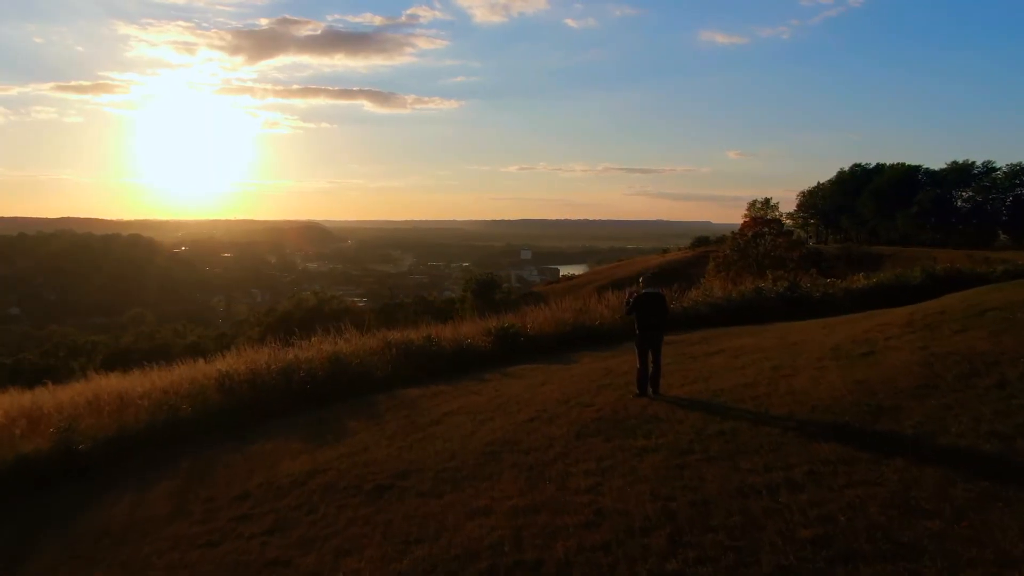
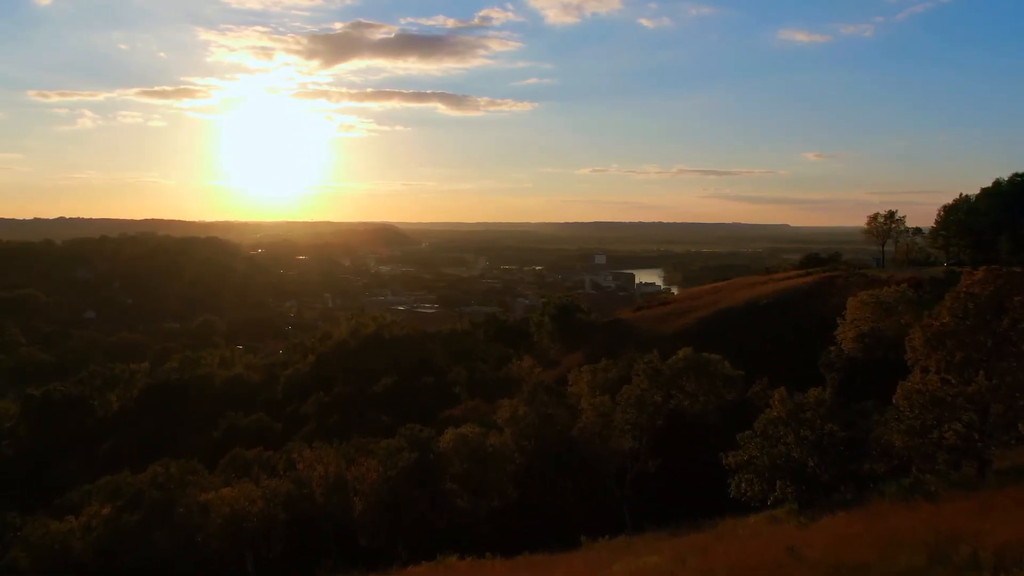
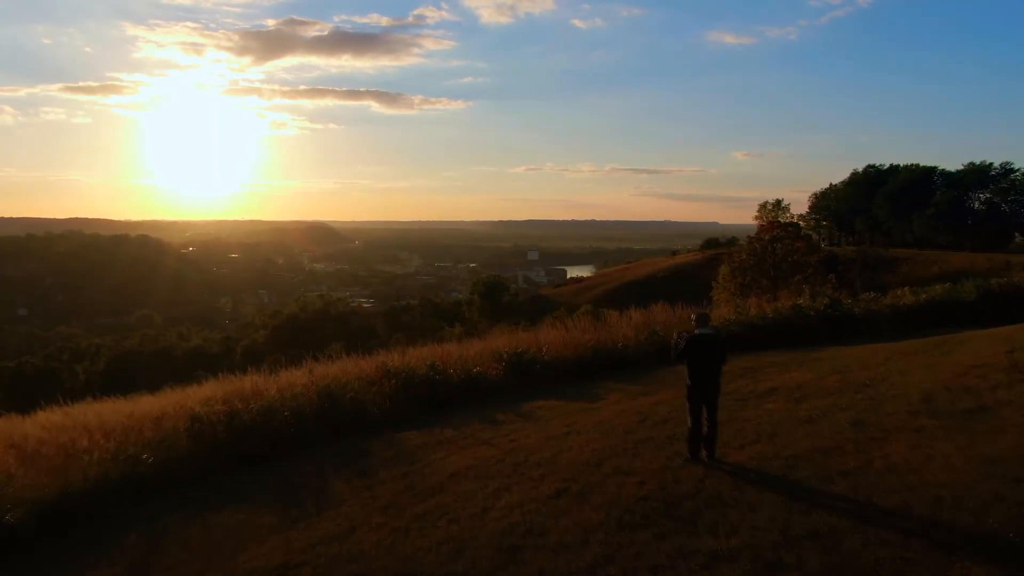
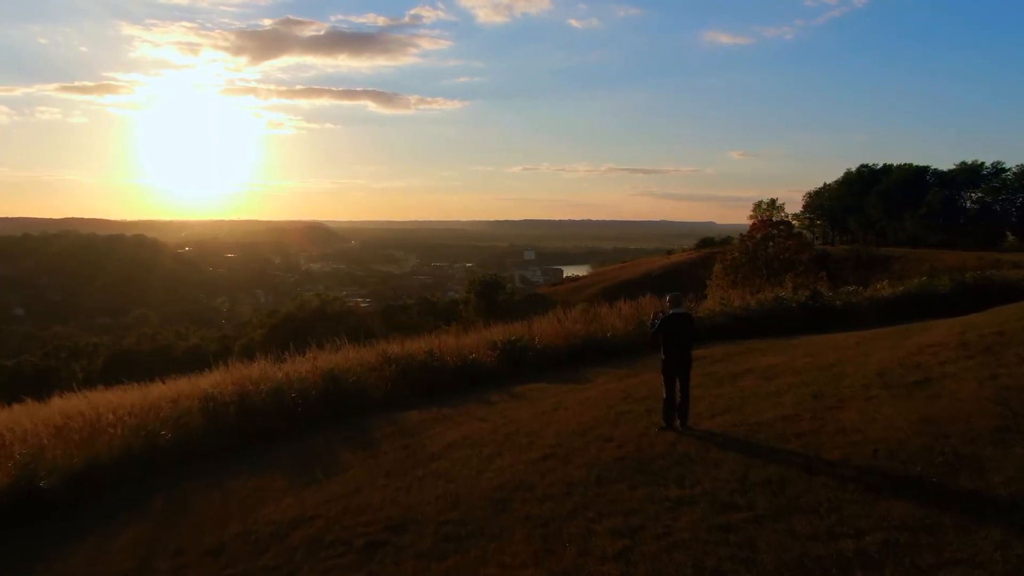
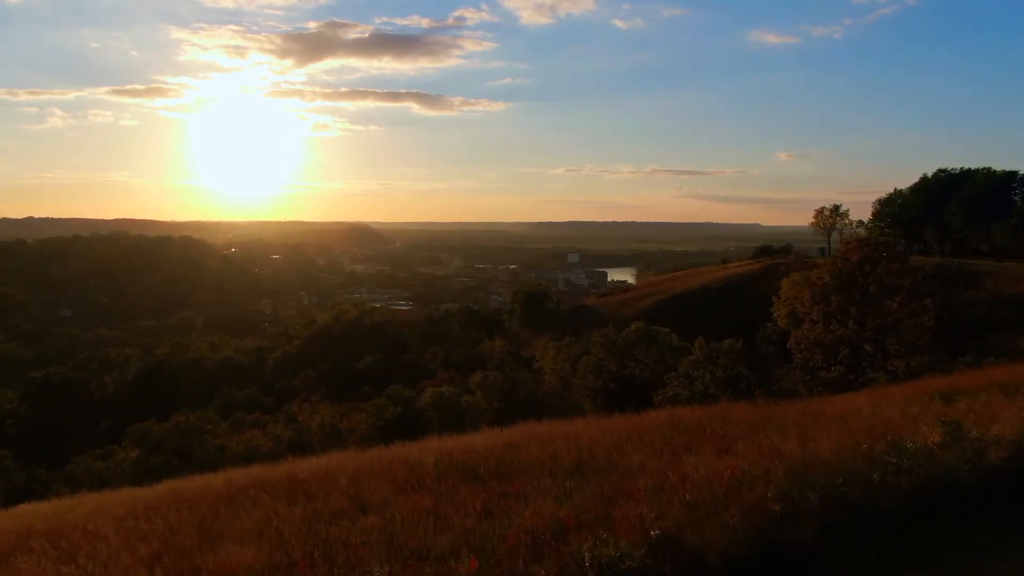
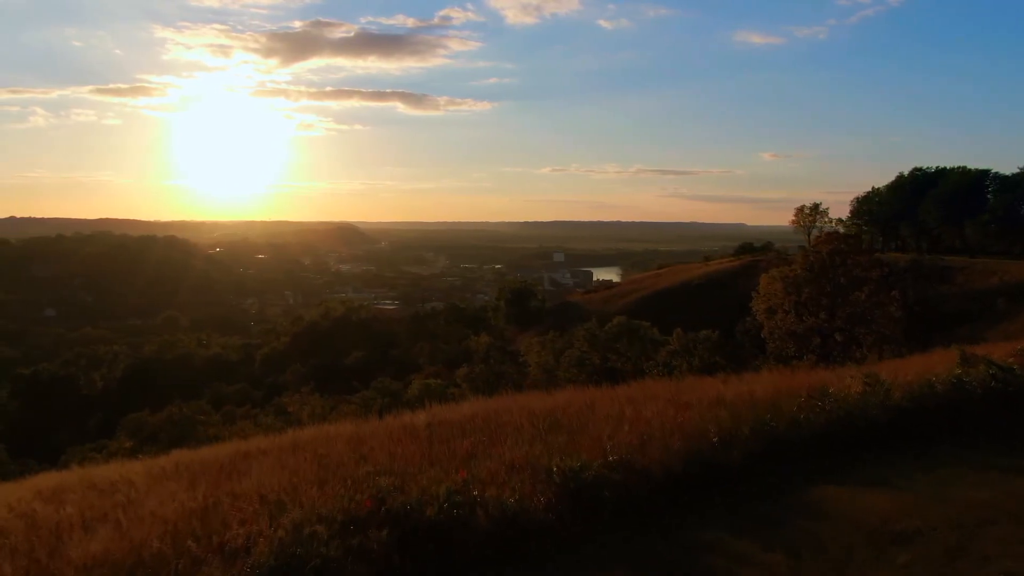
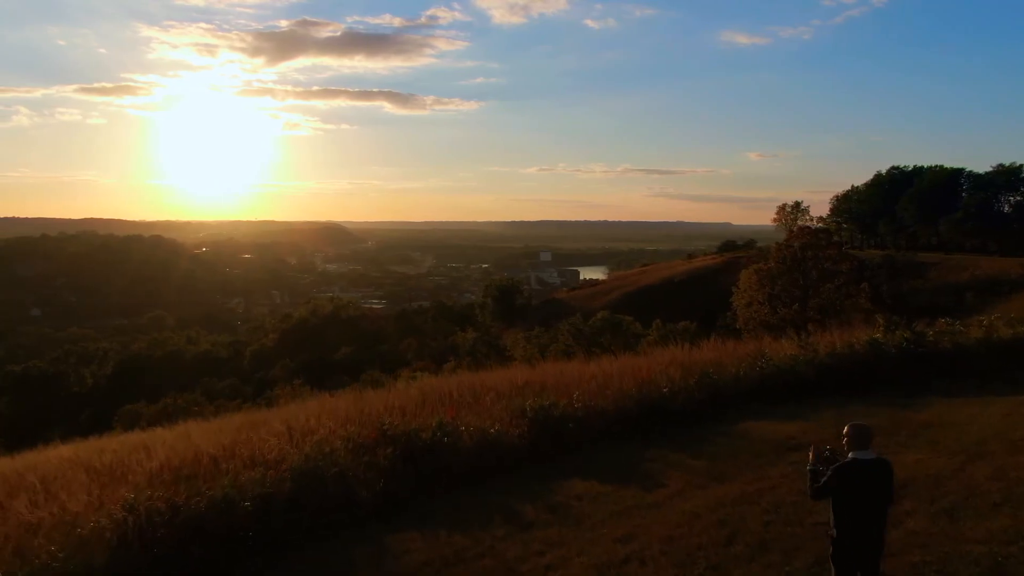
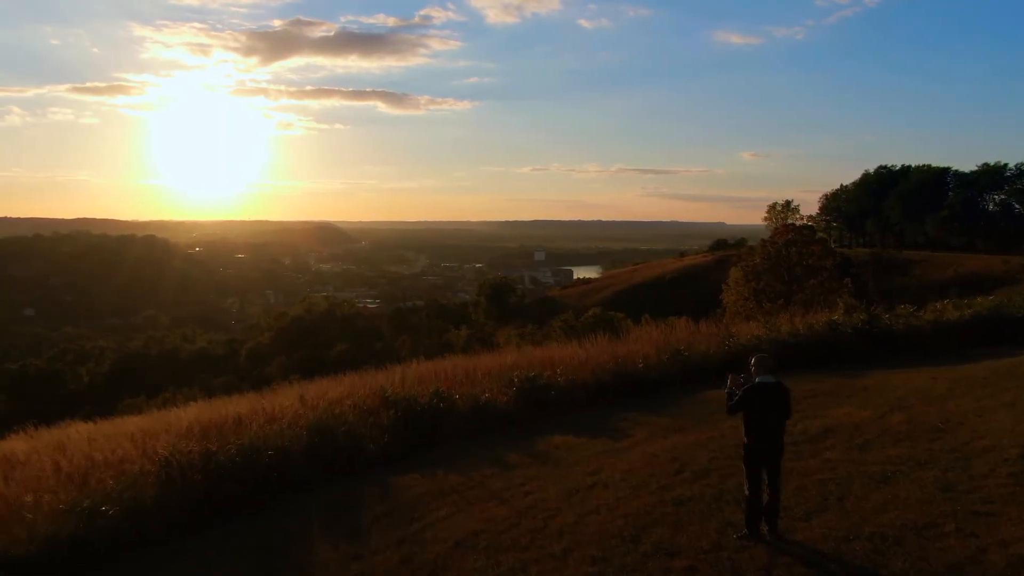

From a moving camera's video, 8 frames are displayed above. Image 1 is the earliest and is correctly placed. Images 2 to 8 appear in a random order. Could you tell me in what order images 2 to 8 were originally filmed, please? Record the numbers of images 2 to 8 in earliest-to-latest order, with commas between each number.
4, 3, 8, 7, 6, 5, 2
